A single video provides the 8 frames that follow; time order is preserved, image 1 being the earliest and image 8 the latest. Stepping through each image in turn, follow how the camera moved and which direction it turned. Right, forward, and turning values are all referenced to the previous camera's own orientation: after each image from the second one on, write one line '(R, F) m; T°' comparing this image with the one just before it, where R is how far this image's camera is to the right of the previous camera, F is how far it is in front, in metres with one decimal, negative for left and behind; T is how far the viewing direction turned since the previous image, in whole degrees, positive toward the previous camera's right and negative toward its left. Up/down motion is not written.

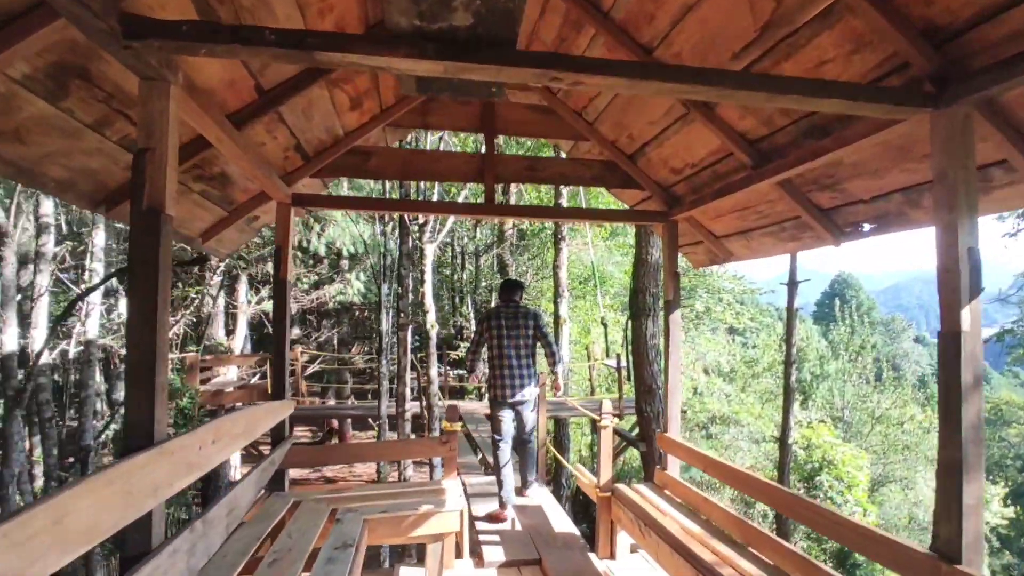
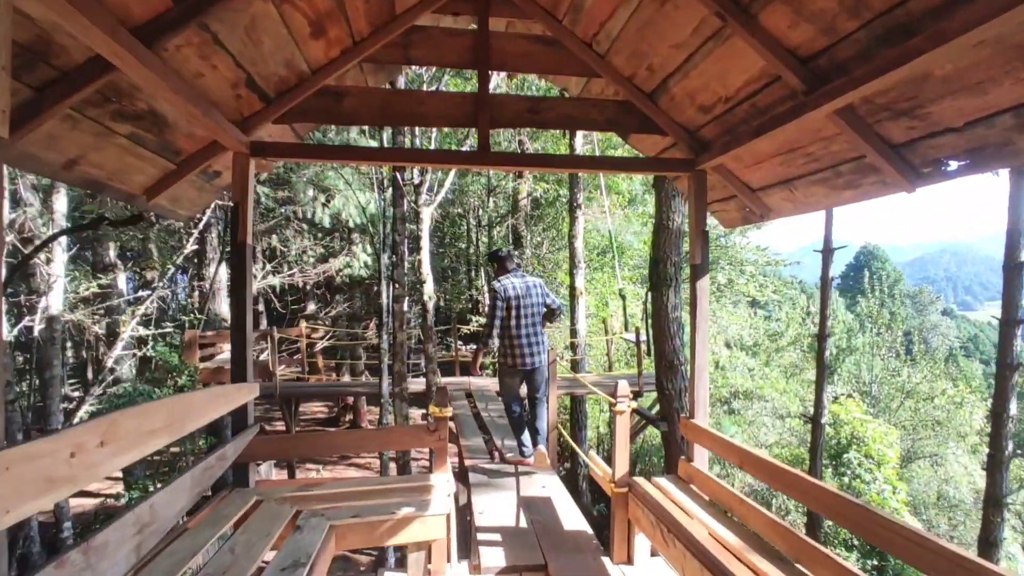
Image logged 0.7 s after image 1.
(+0.1, +0.5) m; -2°
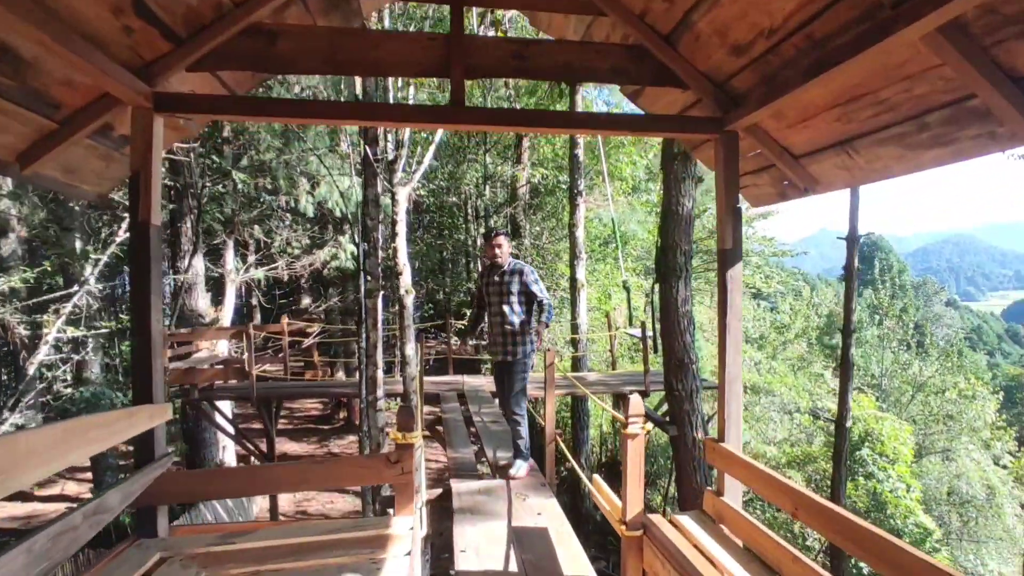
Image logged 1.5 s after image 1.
(+0.1, +0.7) m; 0°
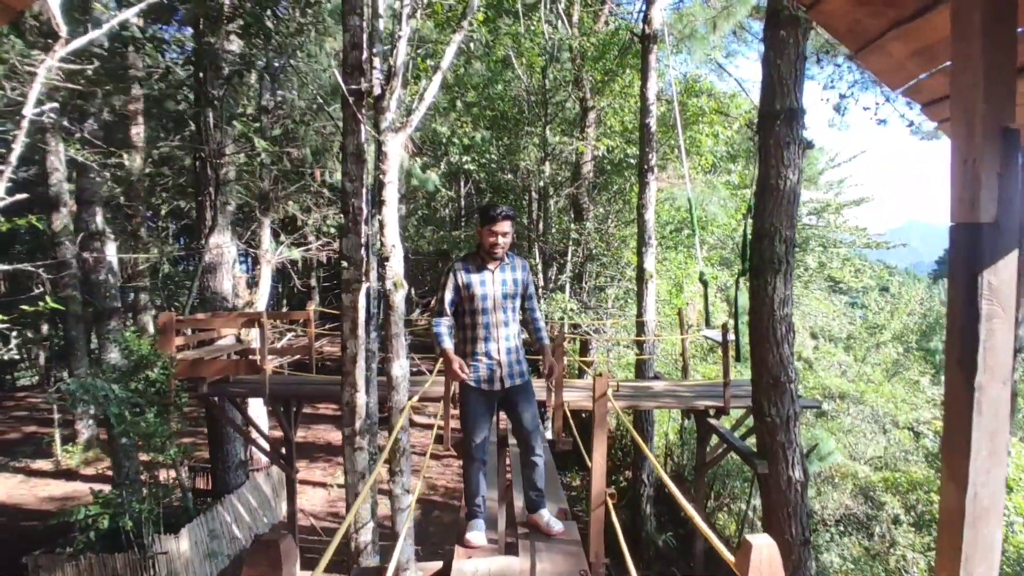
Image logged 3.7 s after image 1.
(+0.1, +1.4) m; -6°
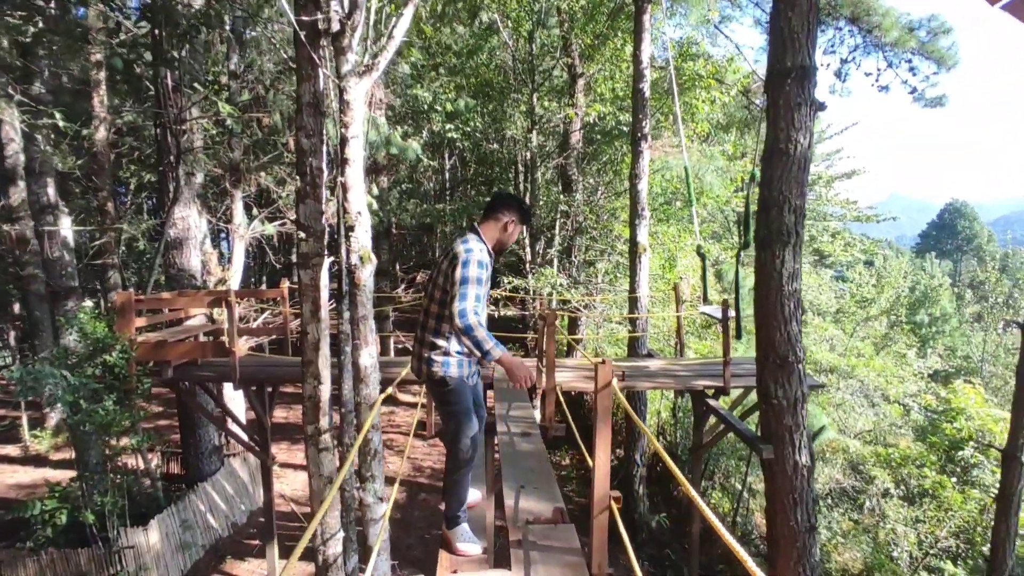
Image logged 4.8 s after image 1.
(0.0, +0.5) m; +1°
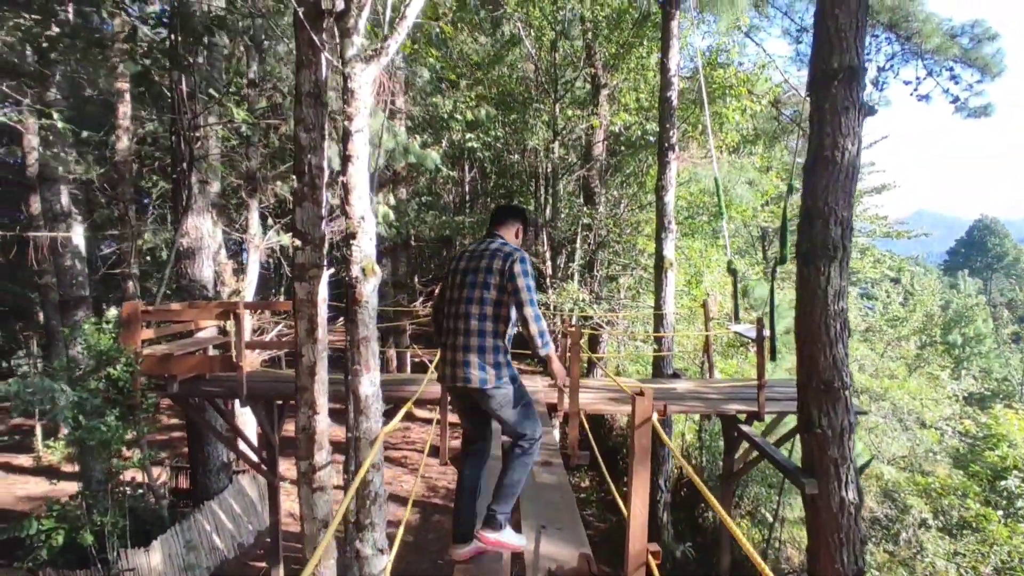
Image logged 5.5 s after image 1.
(0.0, +0.4) m; -2°
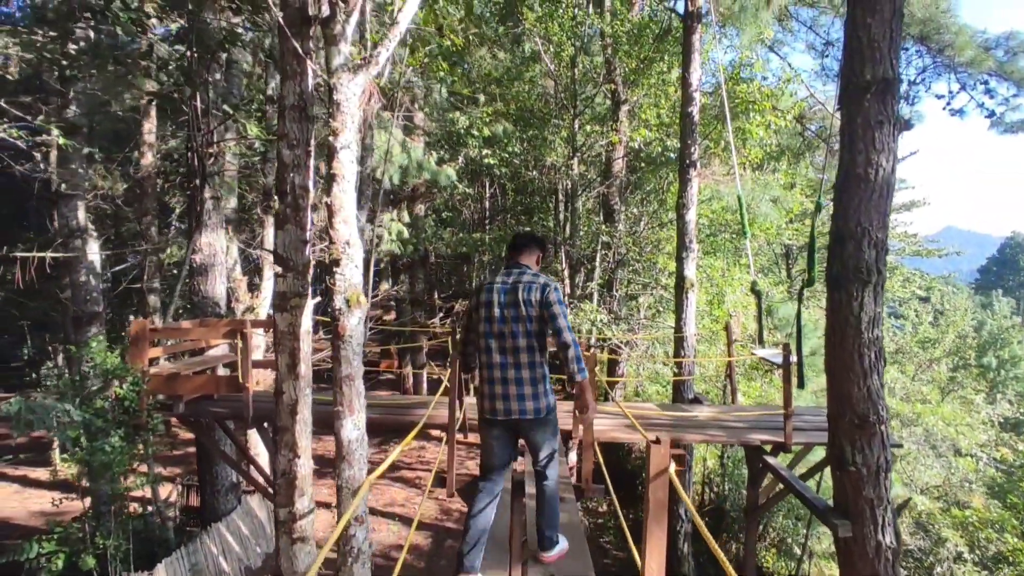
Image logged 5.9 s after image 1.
(+0.1, +0.2) m; -2°
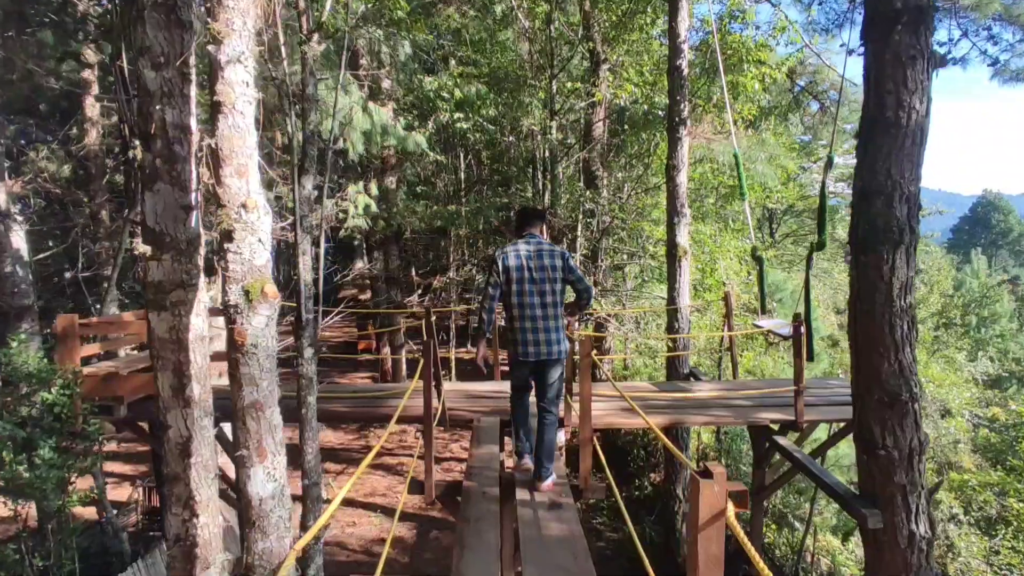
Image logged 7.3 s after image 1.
(0.0, +0.7) m; +2°
